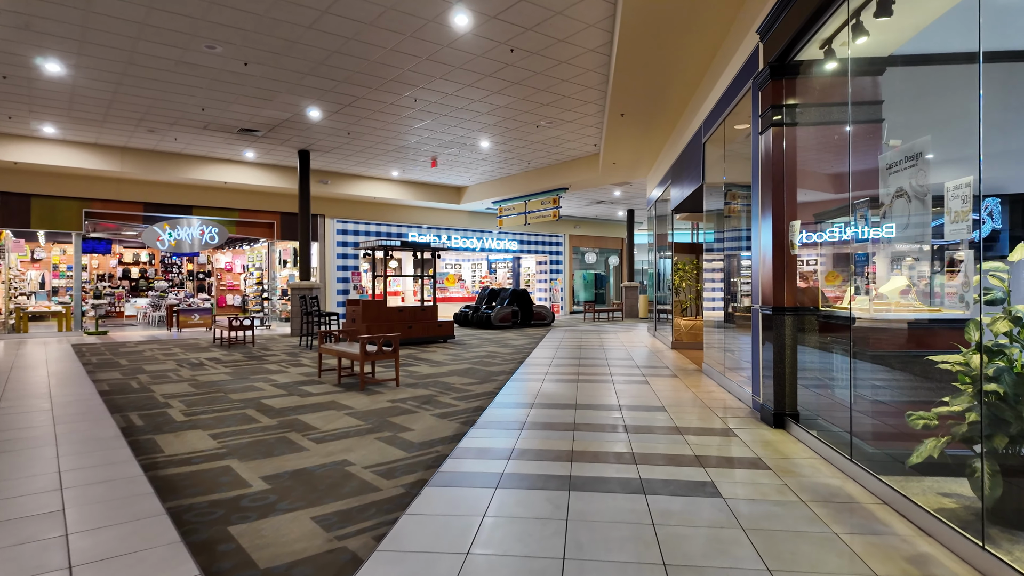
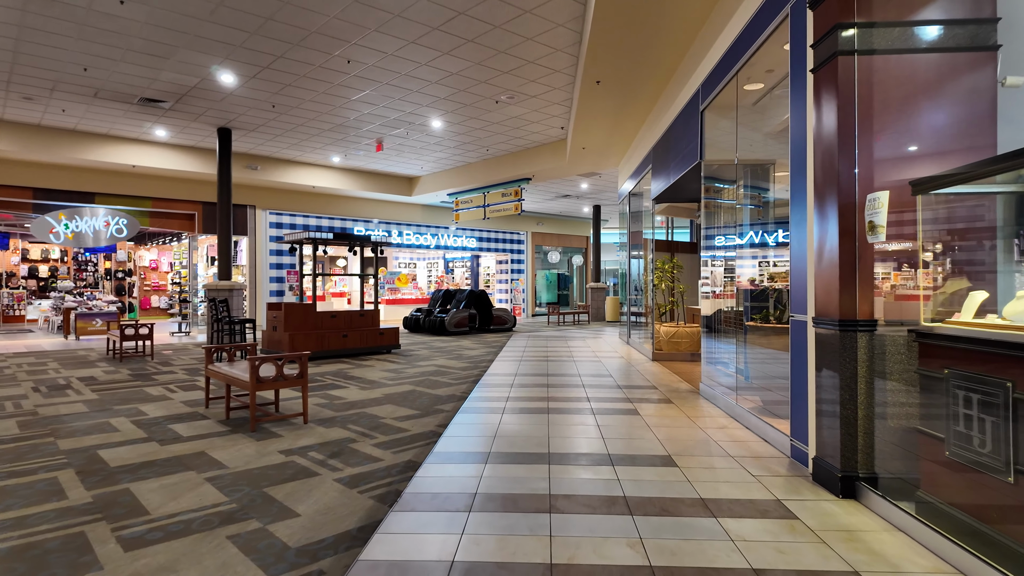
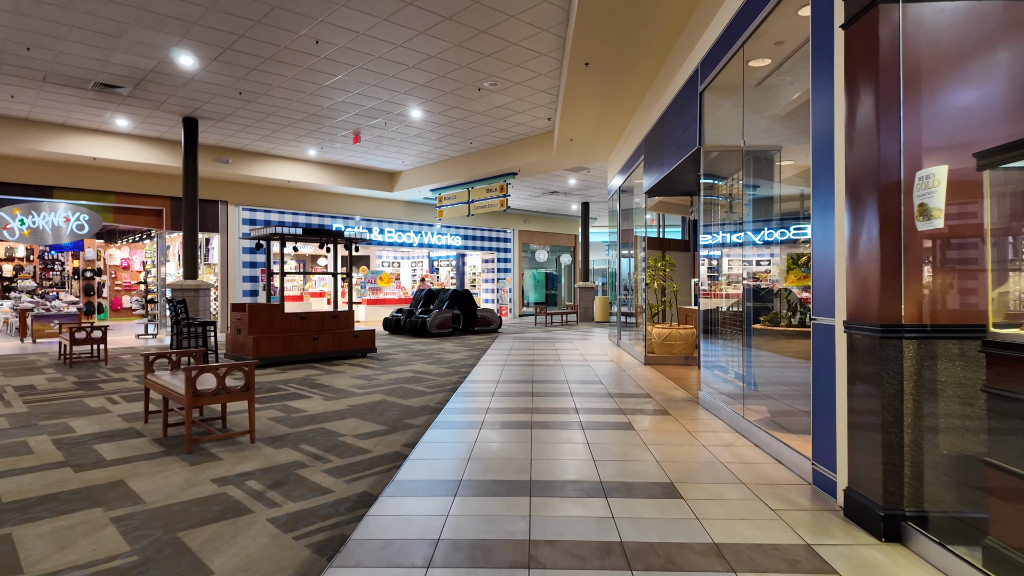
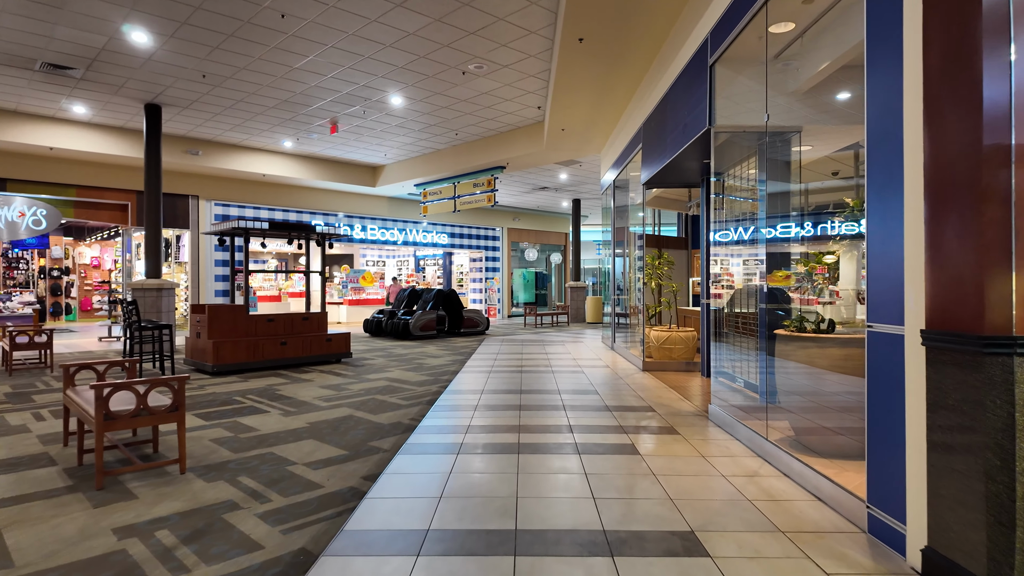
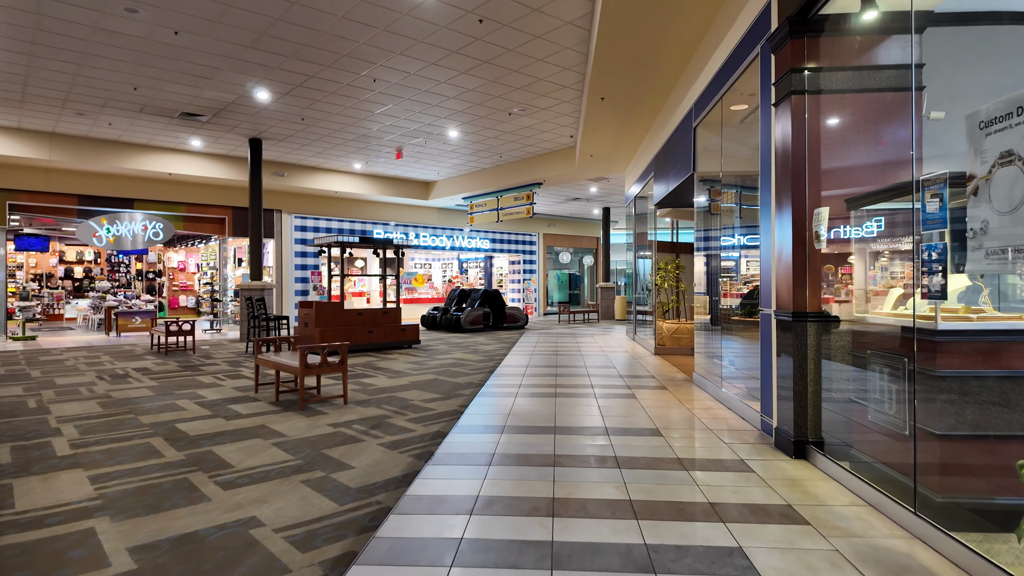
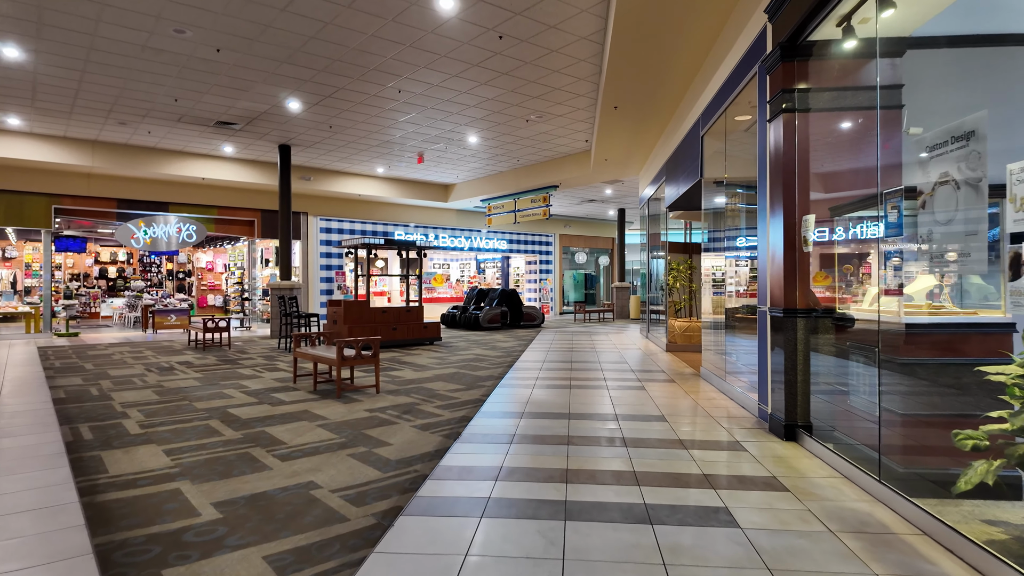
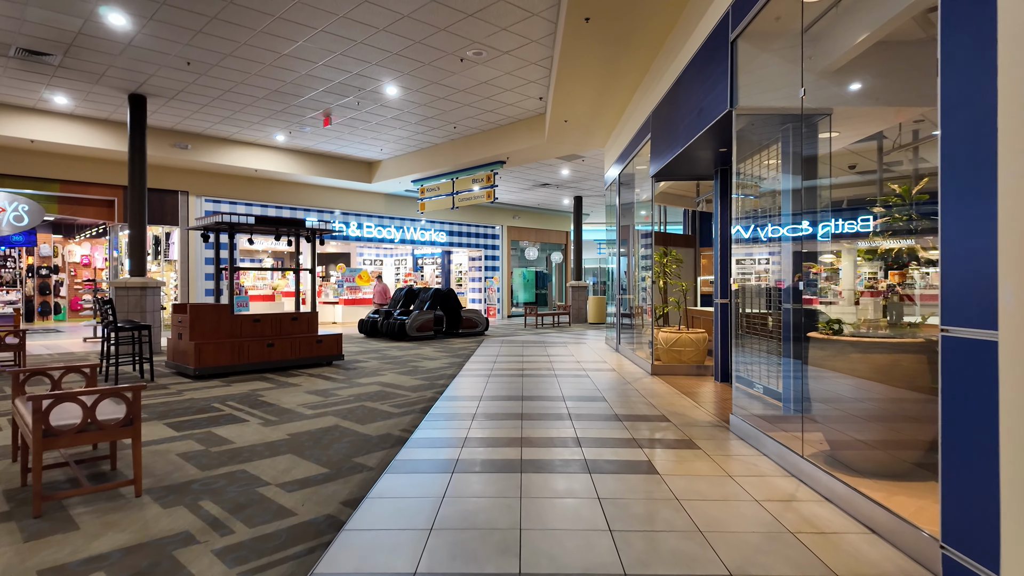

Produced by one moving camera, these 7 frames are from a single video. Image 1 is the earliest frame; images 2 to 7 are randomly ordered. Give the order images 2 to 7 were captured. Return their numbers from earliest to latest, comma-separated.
6, 5, 2, 3, 4, 7
